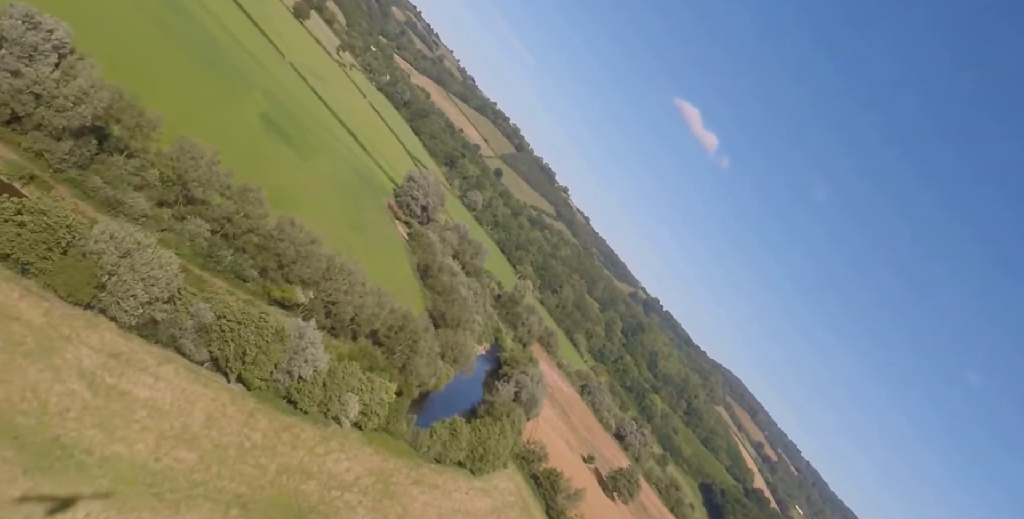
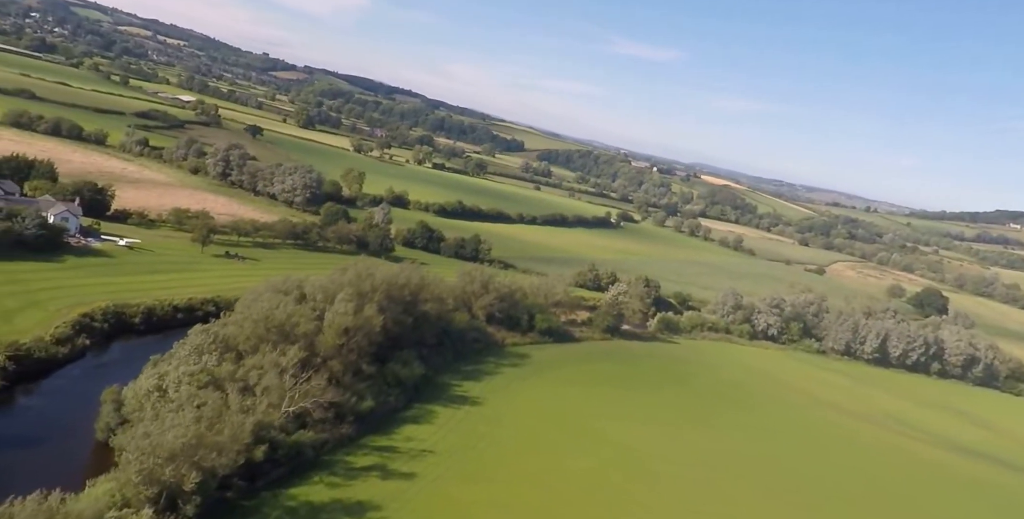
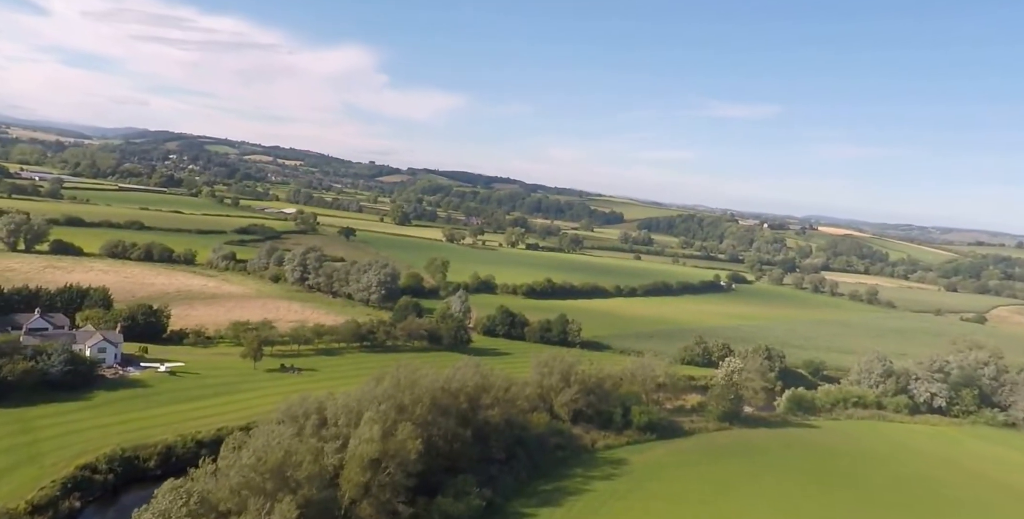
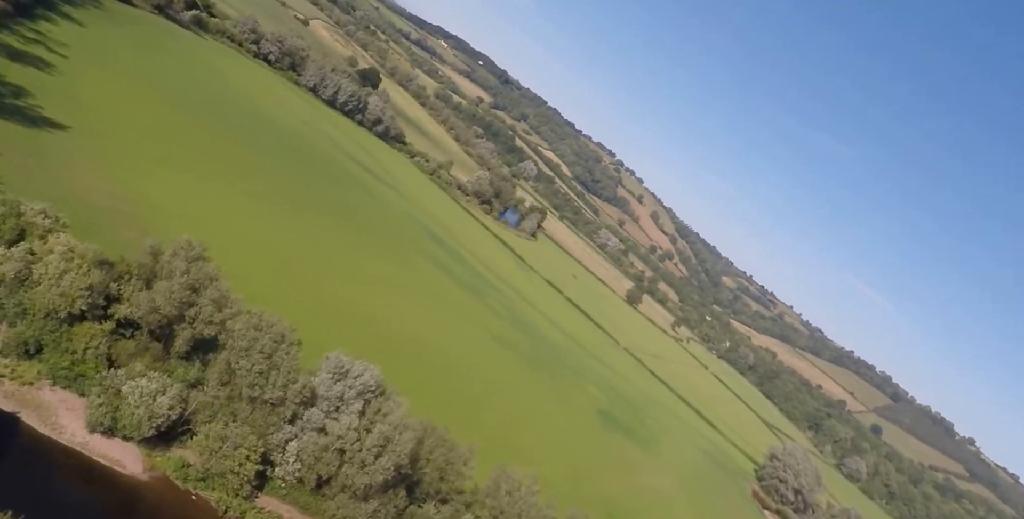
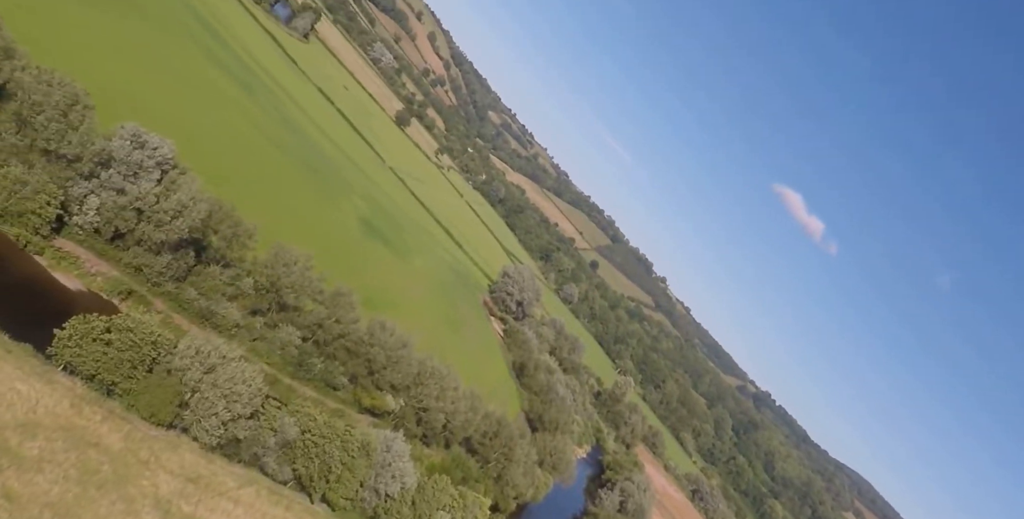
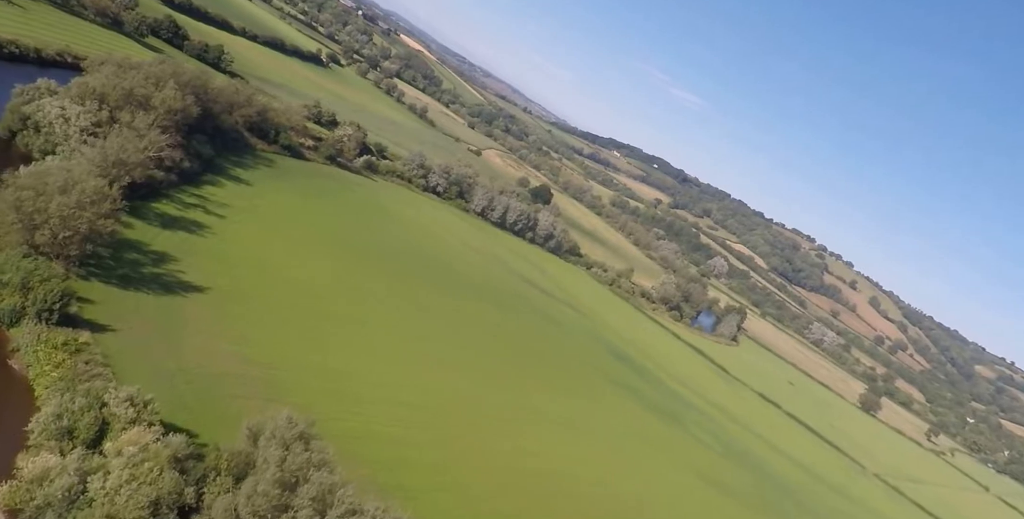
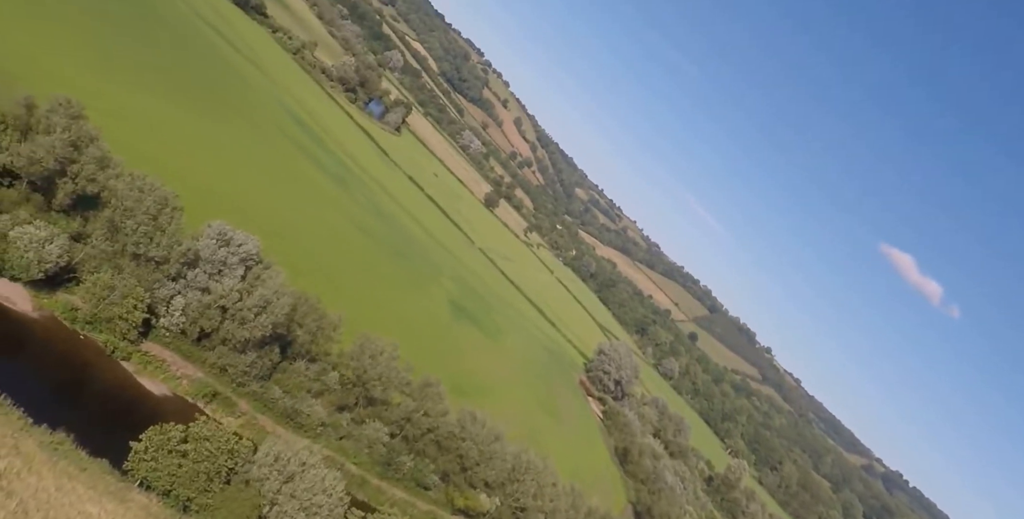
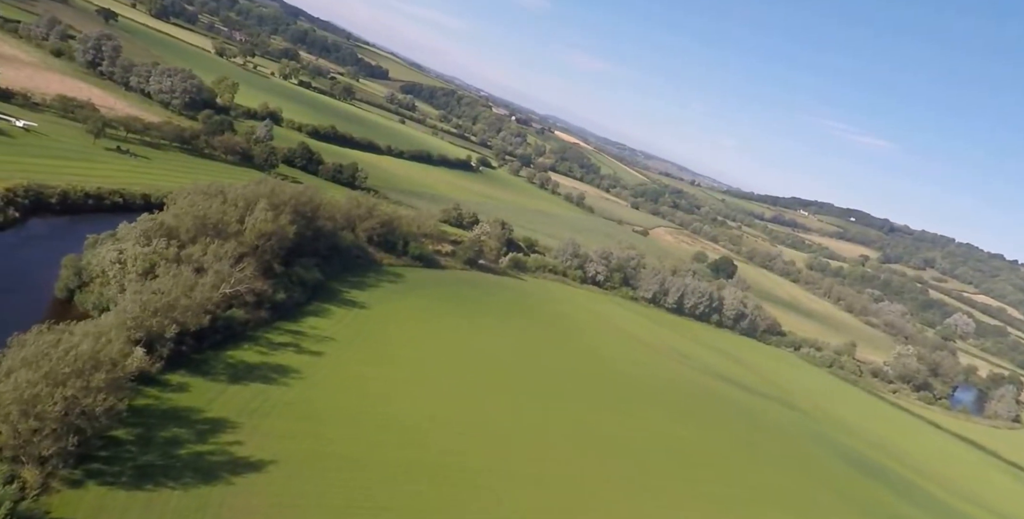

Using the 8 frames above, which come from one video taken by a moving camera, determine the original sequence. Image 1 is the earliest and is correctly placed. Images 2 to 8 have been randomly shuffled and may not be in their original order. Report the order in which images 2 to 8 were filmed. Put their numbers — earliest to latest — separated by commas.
5, 7, 4, 6, 8, 2, 3
